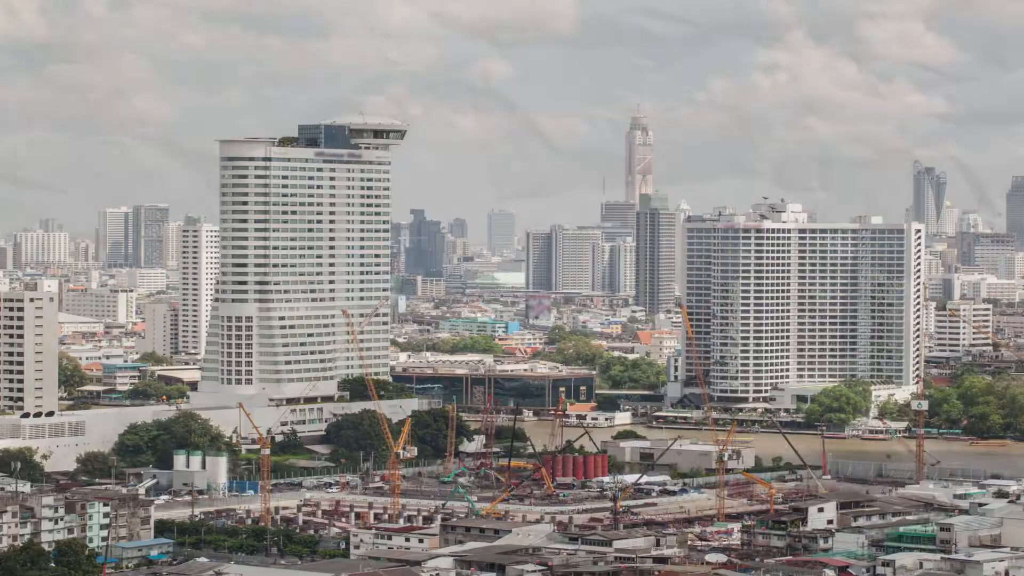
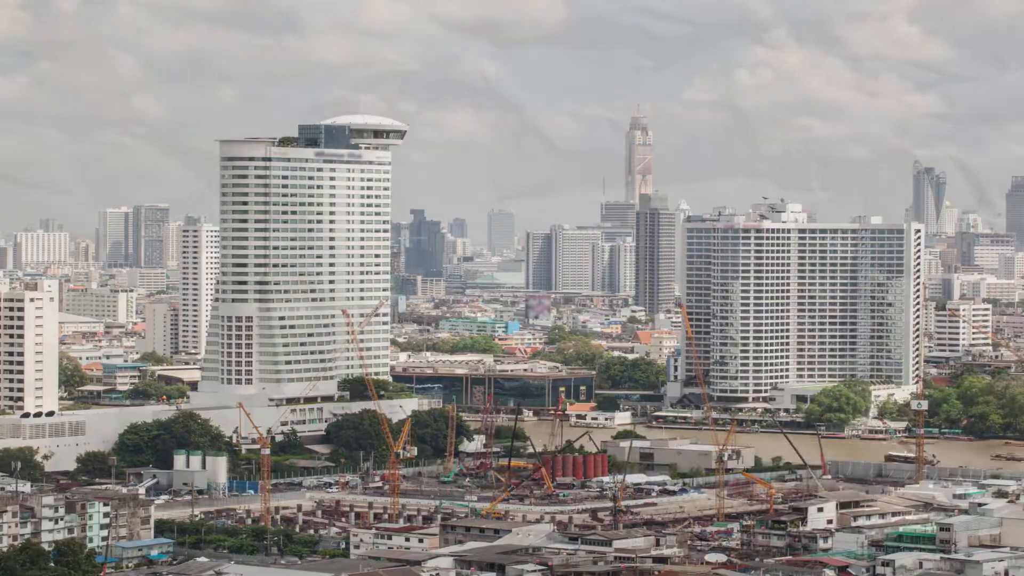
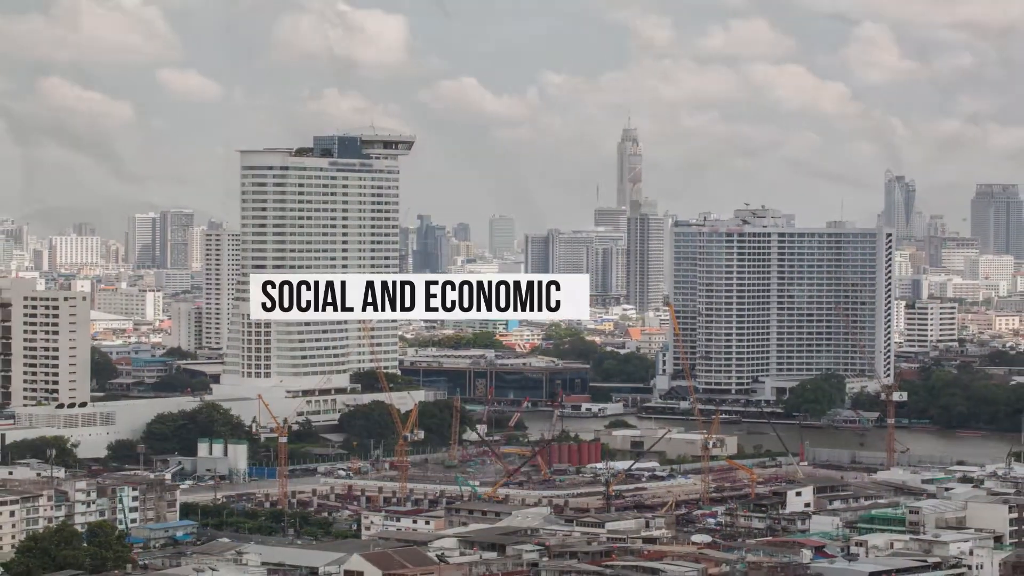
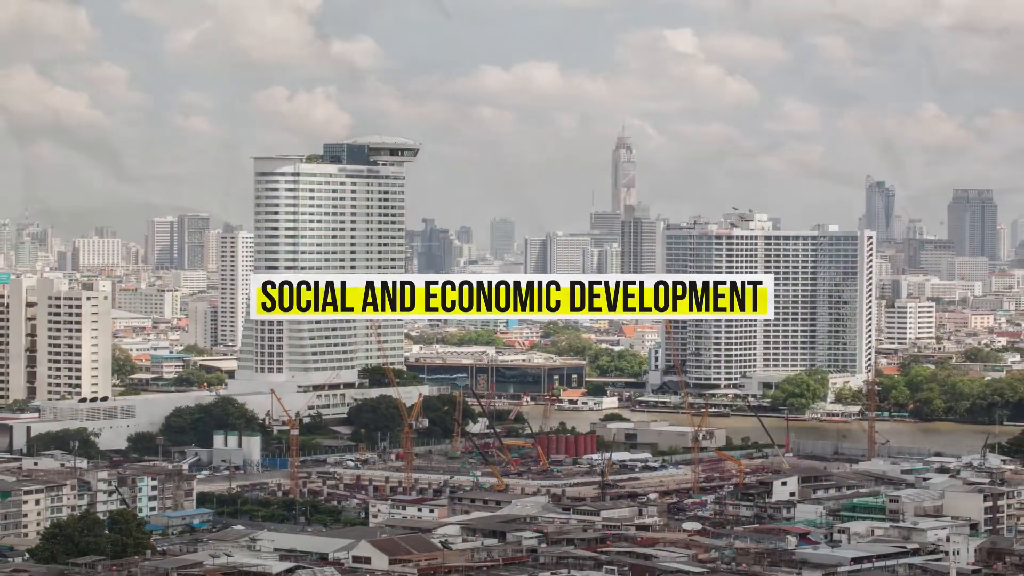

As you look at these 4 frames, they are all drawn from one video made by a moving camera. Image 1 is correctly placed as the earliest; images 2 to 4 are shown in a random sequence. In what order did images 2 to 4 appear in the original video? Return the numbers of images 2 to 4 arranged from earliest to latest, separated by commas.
2, 3, 4
